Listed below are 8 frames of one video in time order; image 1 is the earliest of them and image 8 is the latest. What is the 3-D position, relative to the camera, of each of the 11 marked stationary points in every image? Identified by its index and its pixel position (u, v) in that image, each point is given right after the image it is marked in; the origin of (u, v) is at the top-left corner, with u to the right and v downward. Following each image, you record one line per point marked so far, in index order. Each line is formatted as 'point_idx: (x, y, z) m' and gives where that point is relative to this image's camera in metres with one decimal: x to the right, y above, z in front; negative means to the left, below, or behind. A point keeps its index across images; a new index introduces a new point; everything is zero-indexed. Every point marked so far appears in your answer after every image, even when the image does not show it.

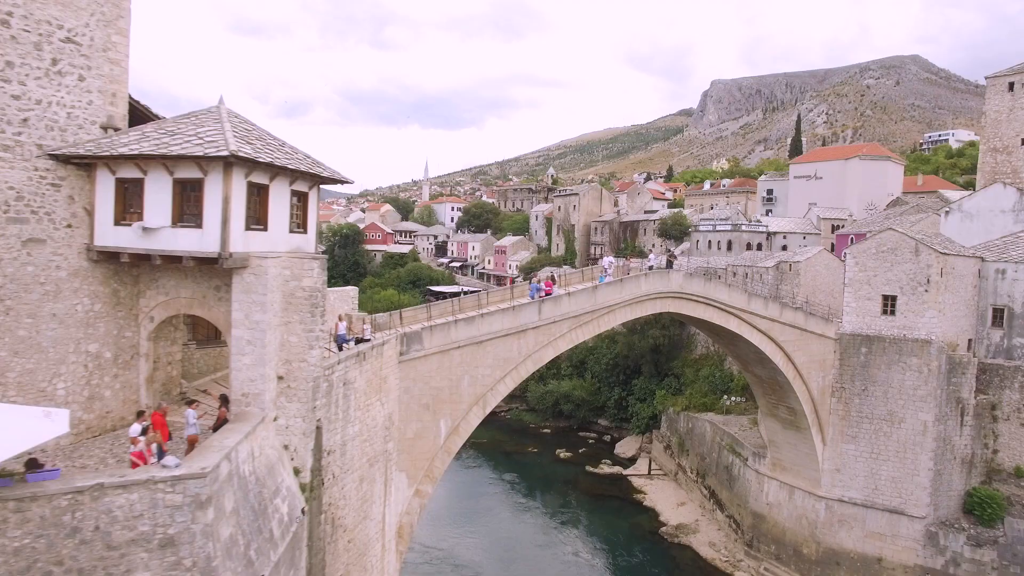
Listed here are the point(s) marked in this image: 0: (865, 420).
0: (+9.5, -3.6, +16.0) m
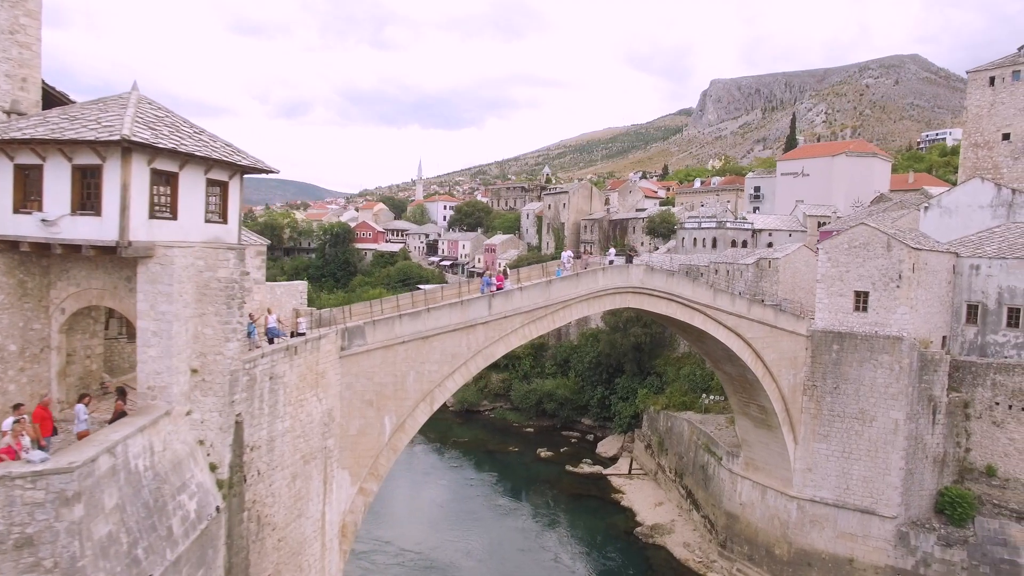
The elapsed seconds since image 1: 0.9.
0: (+8.6, -3.5, +15.7) m
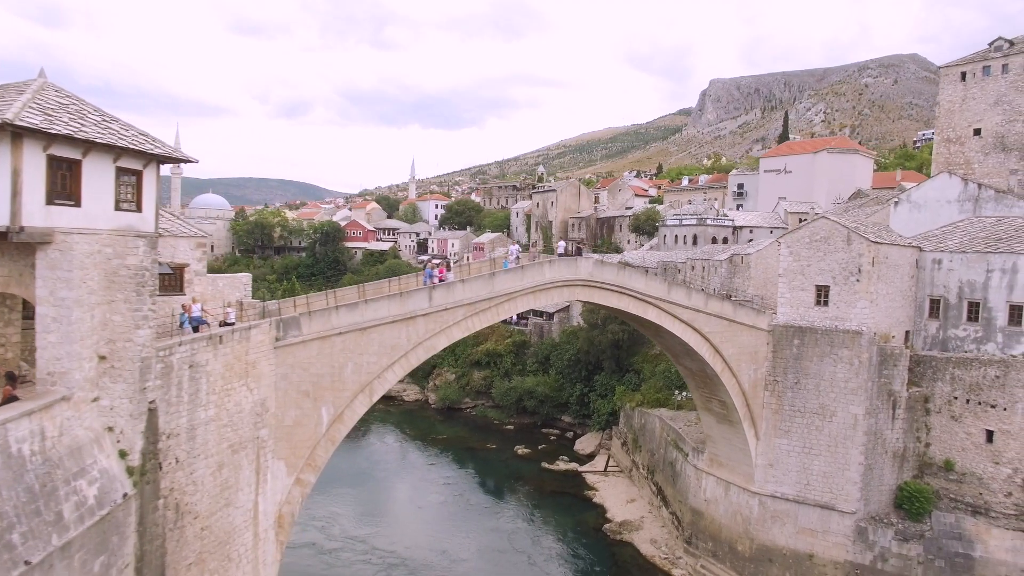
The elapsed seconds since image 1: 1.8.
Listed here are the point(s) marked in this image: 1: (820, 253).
0: (+7.5, -3.3, +15.7) m
1: (+8.0, +0.9, +15.5) m
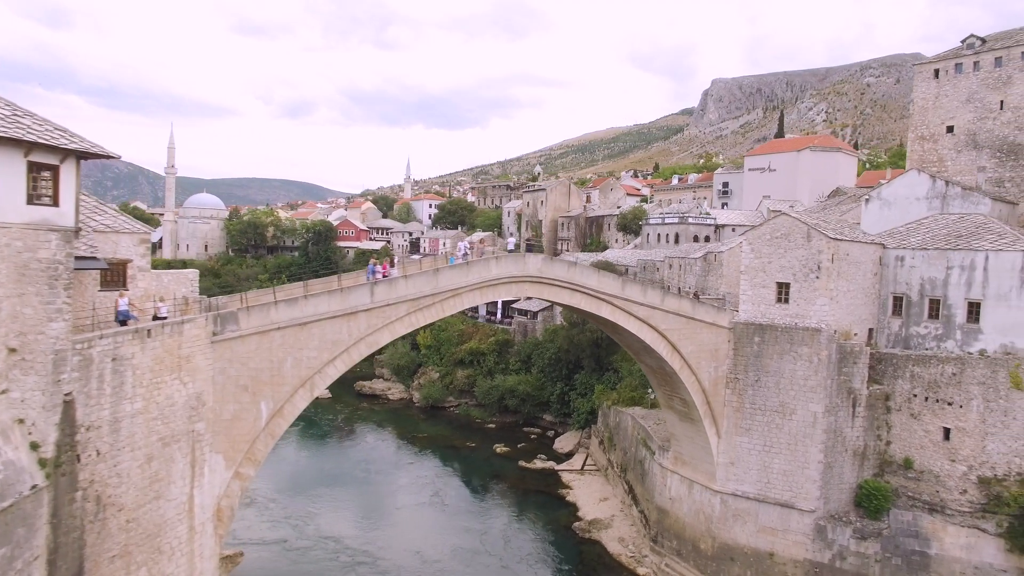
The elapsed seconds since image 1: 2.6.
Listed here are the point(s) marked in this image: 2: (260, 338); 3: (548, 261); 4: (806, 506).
0: (+6.4, -3.2, +15.6) m
1: (+7.0, +1.0, +15.5) m
2: (-4.6, -0.9, +10.9) m
3: (+0.8, +0.6, +13.4) m
4: (+7.4, -5.5, +15.1) m
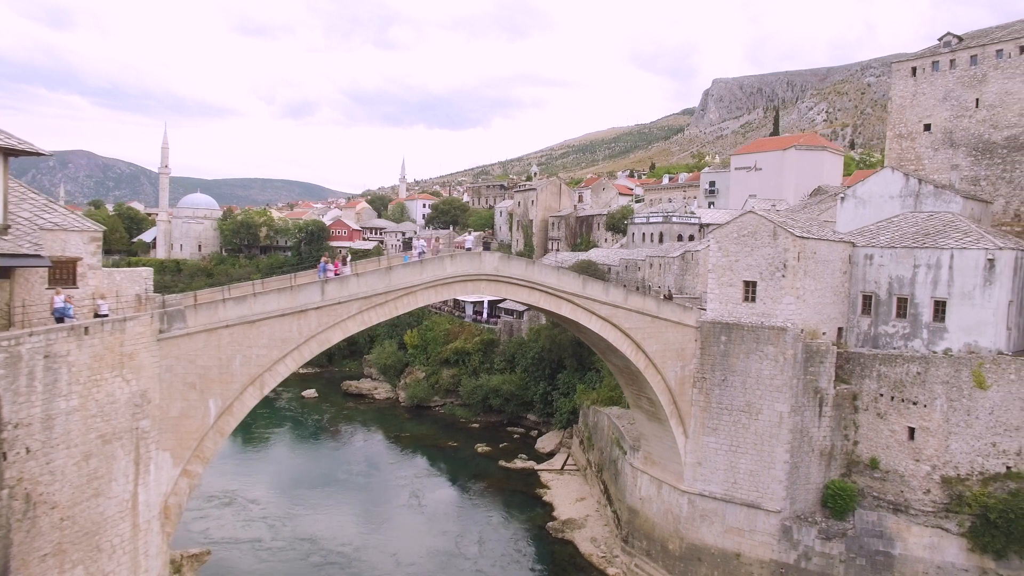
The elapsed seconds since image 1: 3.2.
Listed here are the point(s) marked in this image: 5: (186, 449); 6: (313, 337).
0: (+5.5, -3.2, +15.5) m
1: (+6.1, +1.0, +15.4) m
2: (-5.5, -0.9, +10.9) m
3: (-0.1, +0.6, +13.4) m
4: (+6.5, -5.5, +15.0) m
5: (-5.9, -2.9, +10.8) m
6: (-3.9, -1.0, +11.7) m
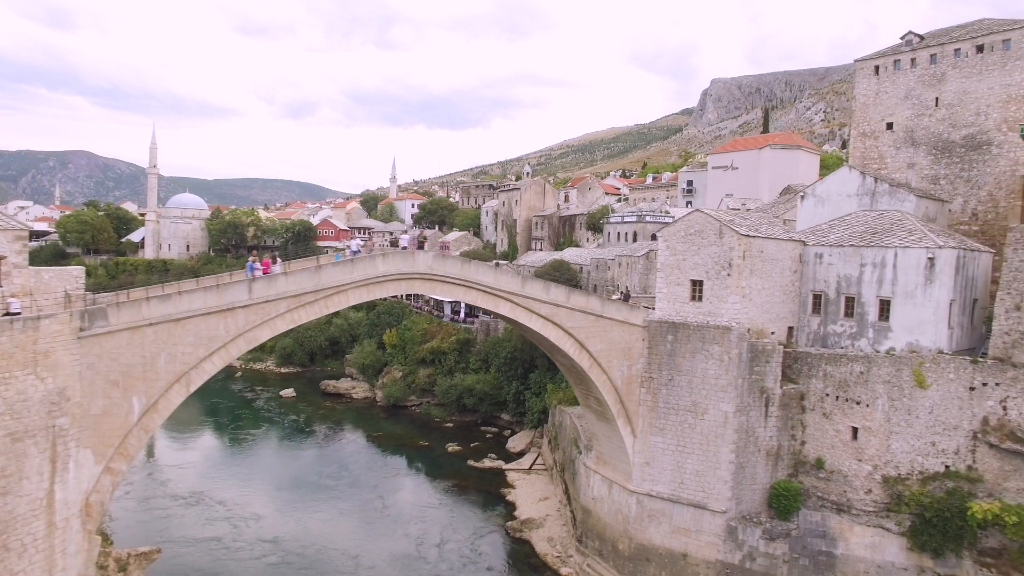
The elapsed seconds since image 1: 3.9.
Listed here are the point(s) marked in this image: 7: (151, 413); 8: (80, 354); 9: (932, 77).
0: (+4.1, -3.2, +15.5) m
1: (+4.7, +1.0, +15.3) m
2: (-6.9, -0.8, +10.8) m
3: (-1.5, +0.7, +13.3) m
4: (+5.1, -5.5, +15.0) m
5: (-7.3, -2.9, +10.8) m
6: (-5.3, -0.9, +11.7) m
7: (-6.7, -2.3, +11.1) m
8: (-7.5, -1.2, +10.4) m
9: (+13.7, +6.9, +19.5) m
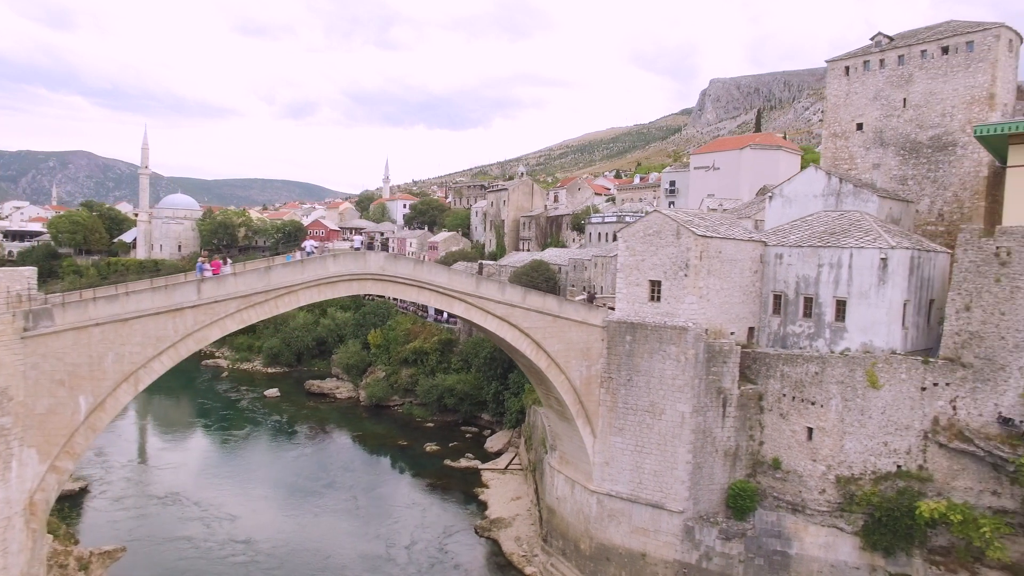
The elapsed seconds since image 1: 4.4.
0: (+3.1, -3.2, +15.5) m
1: (+3.6, +1.0, +15.4) m
2: (-8.0, -0.8, +10.9) m
3: (-2.6, +0.7, +13.4) m
4: (+4.1, -5.5, +15.0) m
5: (-8.3, -2.9, +10.9) m
6: (-6.3, -0.9, +11.8) m
7: (-7.8, -2.3, +11.2) m
8: (-8.6, -1.2, +10.4) m
9: (+12.6, +6.8, +19.5) m
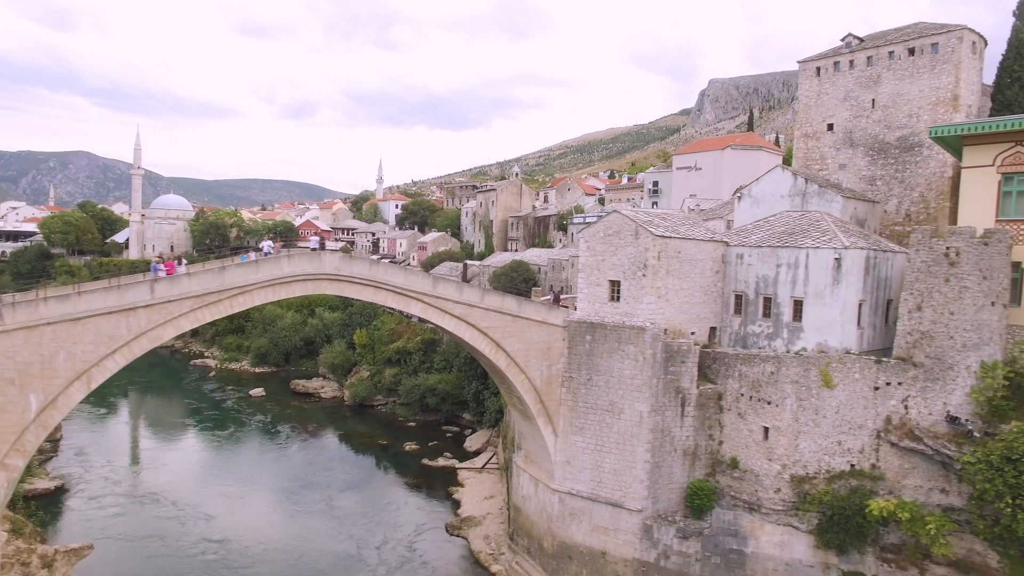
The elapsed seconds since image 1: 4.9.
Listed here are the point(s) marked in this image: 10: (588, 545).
0: (+2.1, -3.2, +15.6) m
1: (+2.6, +1.0, +15.5) m
2: (-9.0, -0.8, +11.0) m
3: (-3.6, +0.7, +13.5) m
4: (+3.1, -5.5, +15.1) m
5: (-9.4, -2.9, +11.0) m
6: (-7.3, -0.9, +11.9) m
7: (-8.8, -2.3, +11.3) m
8: (-9.6, -1.2, +10.5) m
9: (+11.7, +6.8, +19.6) m
10: (+2.0, -6.7, +15.7) m
